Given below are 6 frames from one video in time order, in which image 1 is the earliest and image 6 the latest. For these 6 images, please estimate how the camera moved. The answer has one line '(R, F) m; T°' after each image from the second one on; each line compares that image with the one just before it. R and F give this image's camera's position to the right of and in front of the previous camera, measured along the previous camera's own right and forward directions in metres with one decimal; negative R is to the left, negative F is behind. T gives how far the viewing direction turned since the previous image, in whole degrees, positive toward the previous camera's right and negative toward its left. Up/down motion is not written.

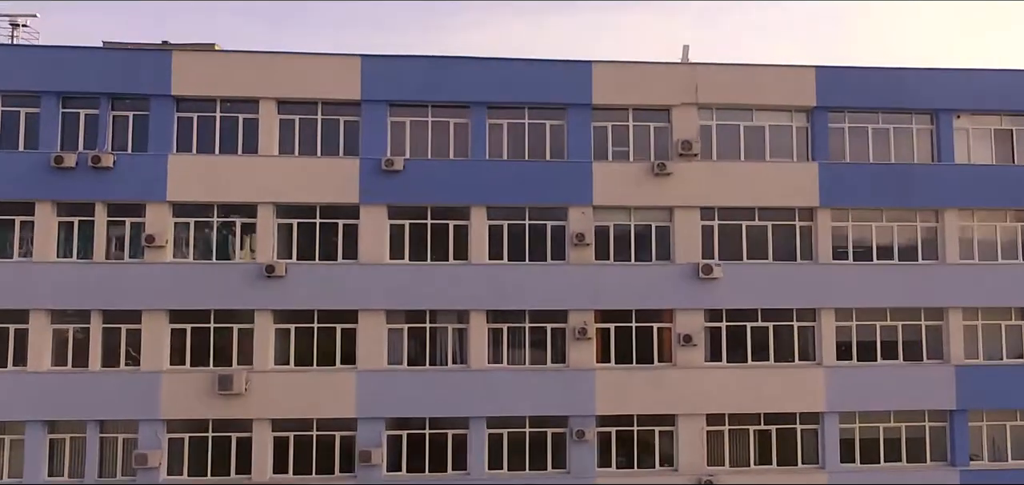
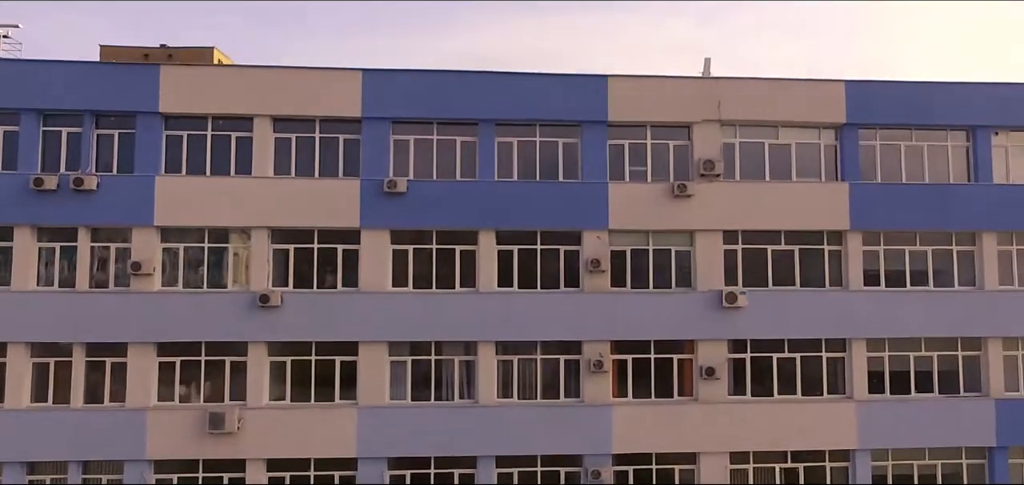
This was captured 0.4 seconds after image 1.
(-0.2, +0.8) m; 0°
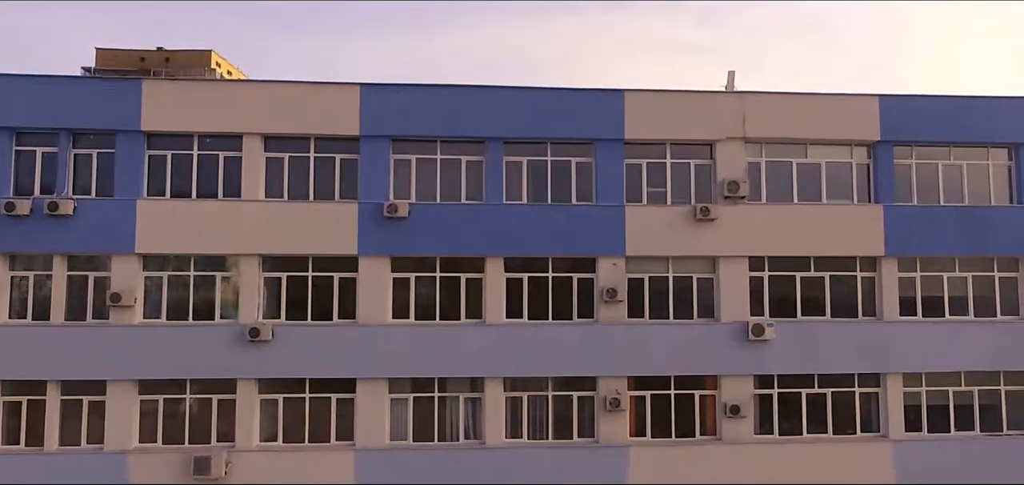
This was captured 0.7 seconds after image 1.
(-0.1, +0.9) m; 0°
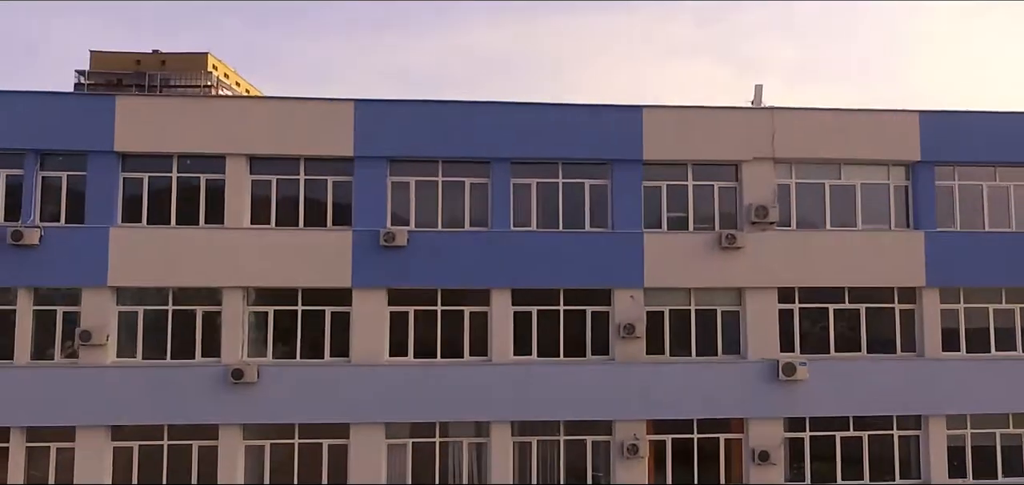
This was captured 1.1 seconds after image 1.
(-0.1, +1.0) m; 0°
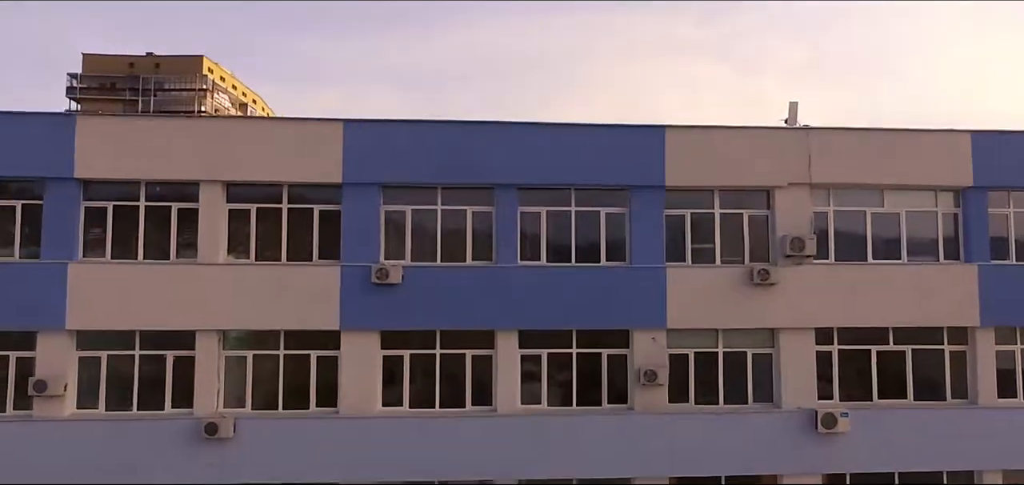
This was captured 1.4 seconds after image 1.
(-0.1, +1.1) m; 0°
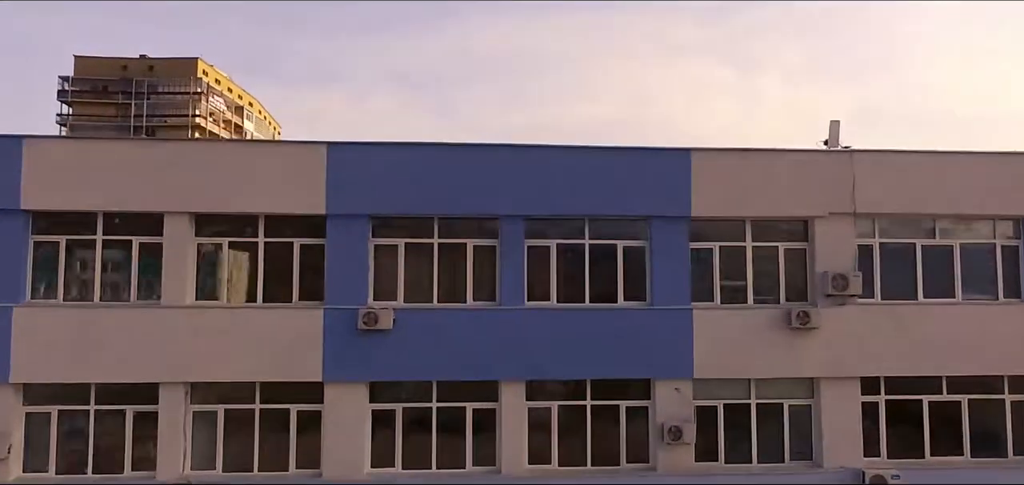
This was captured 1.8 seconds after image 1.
(-0.1, +1.1) m; 0°
